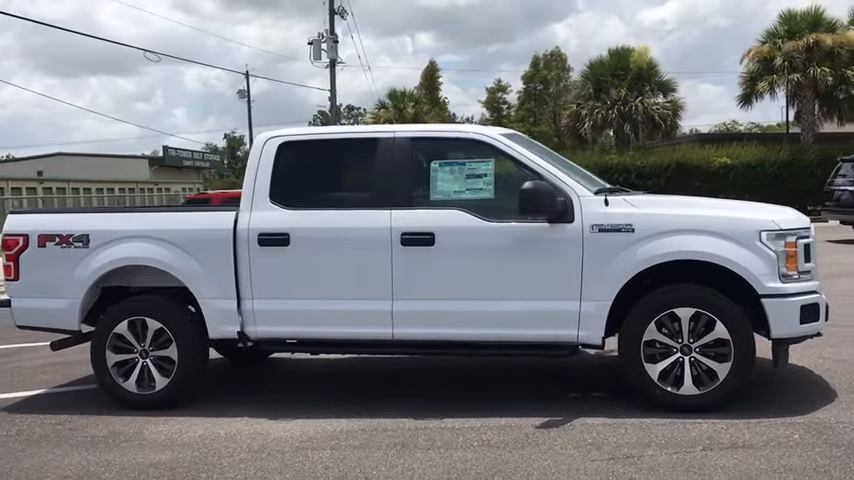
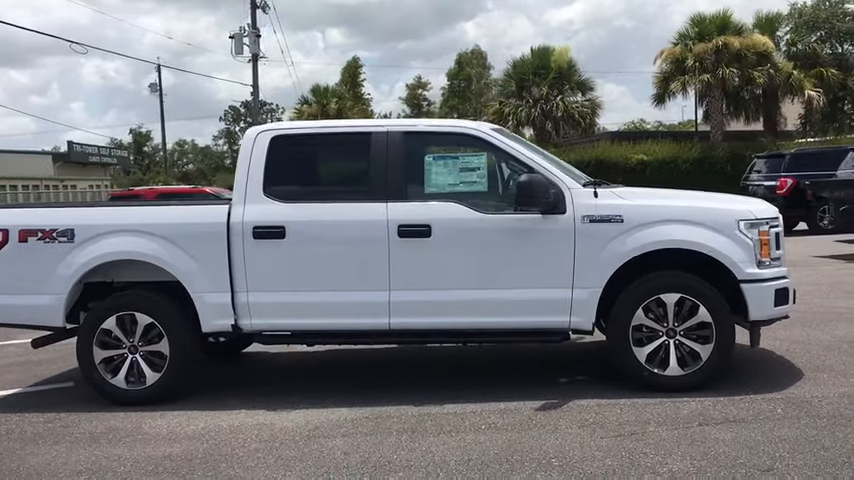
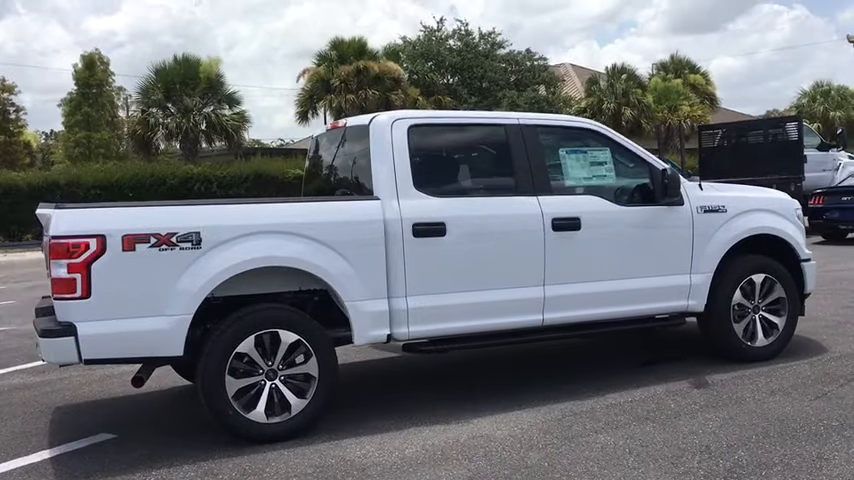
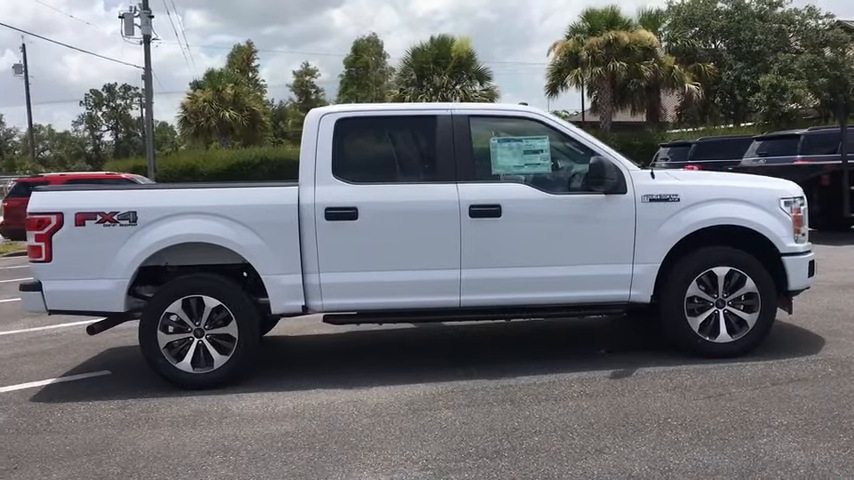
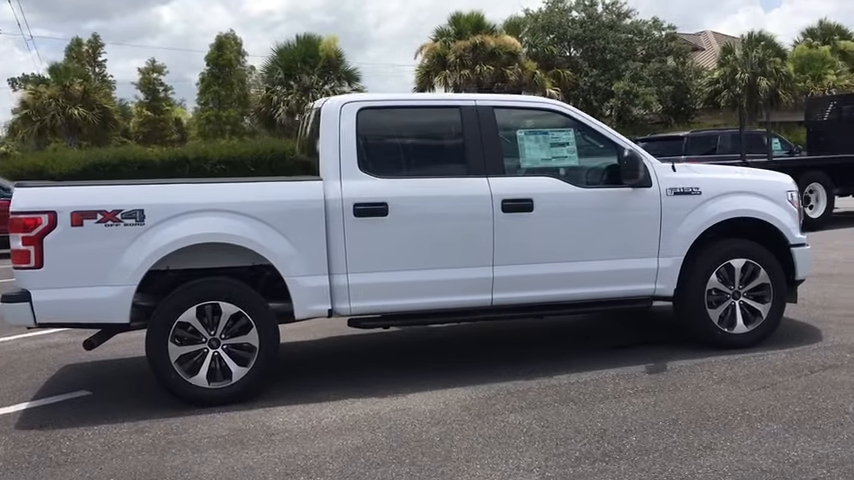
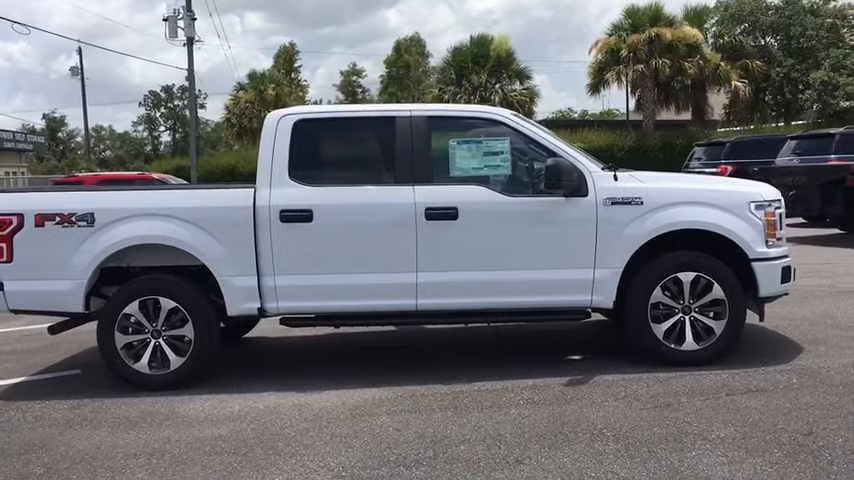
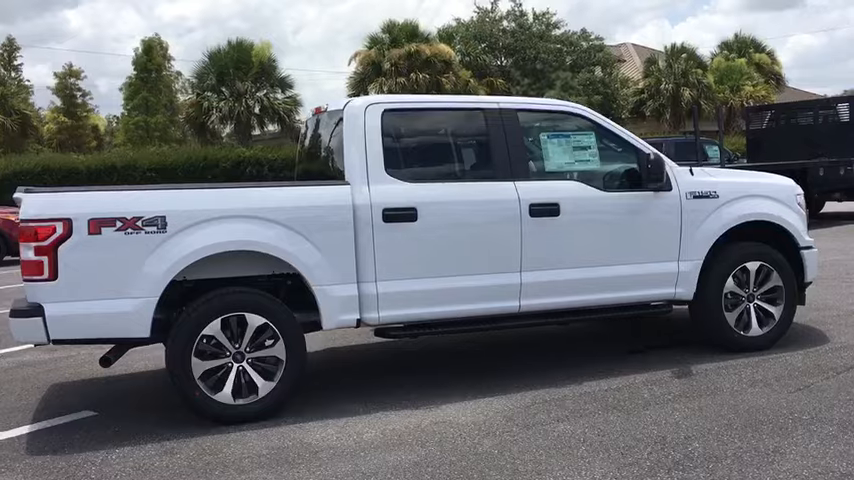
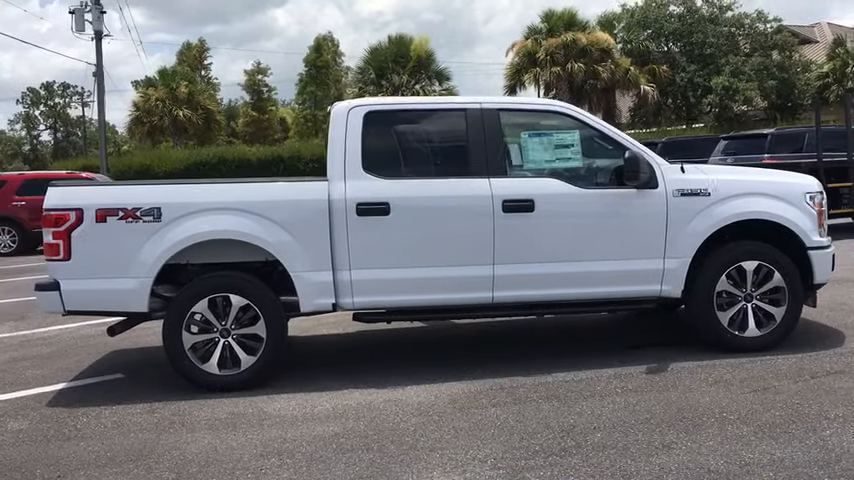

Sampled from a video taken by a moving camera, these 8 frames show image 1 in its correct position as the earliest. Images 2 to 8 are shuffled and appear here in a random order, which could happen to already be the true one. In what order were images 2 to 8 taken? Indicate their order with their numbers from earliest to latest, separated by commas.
2, 6, 4, 8, 5, 7, 3
